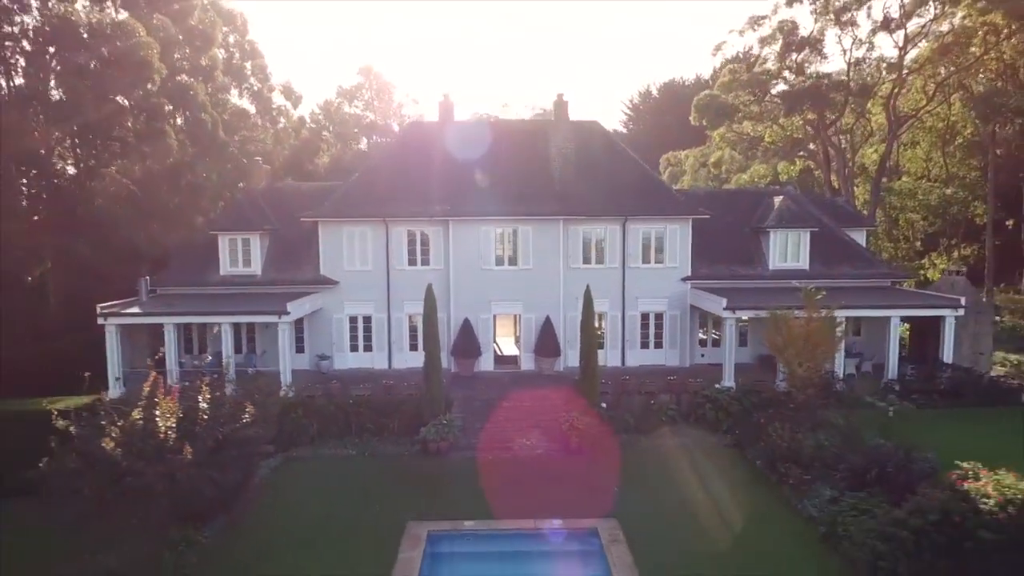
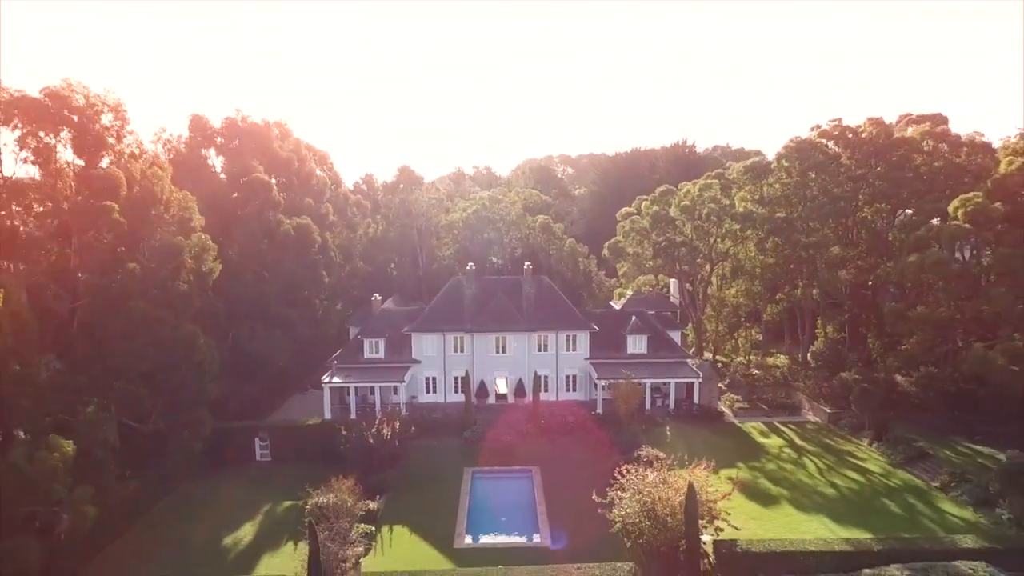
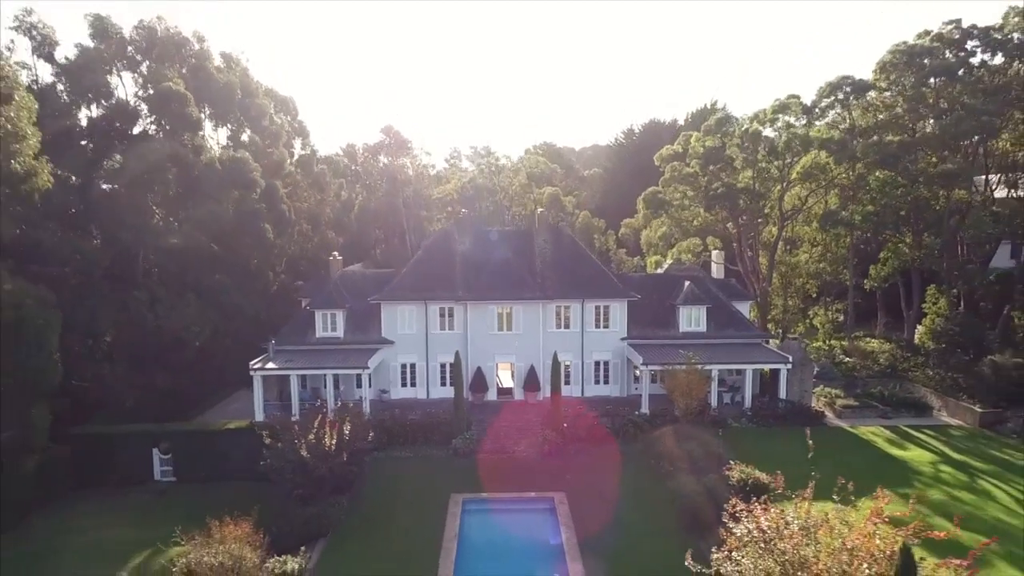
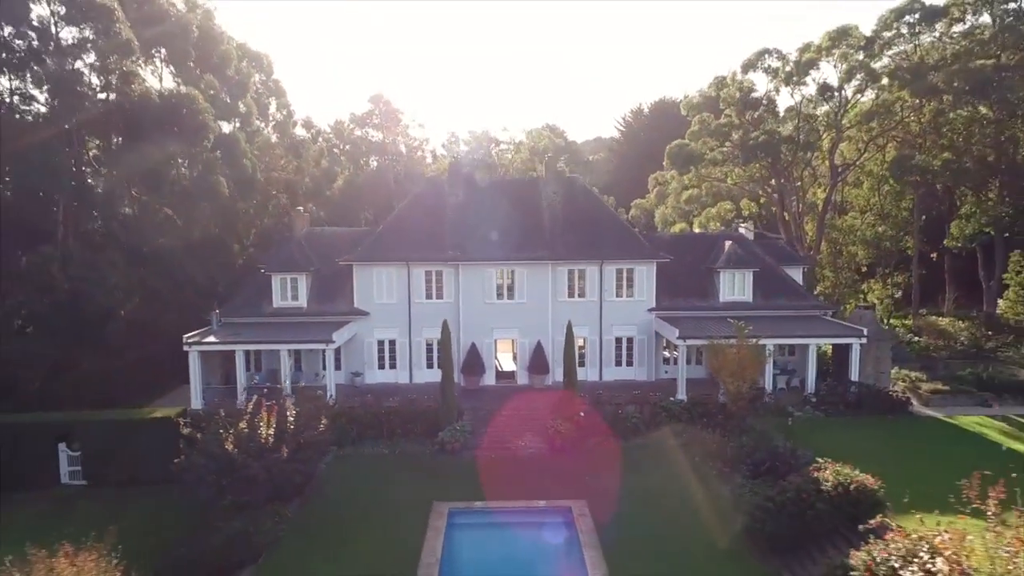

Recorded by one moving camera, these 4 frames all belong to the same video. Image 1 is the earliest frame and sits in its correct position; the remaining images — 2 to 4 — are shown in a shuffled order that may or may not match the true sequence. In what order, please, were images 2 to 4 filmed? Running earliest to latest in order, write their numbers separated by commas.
4, 3, 2
